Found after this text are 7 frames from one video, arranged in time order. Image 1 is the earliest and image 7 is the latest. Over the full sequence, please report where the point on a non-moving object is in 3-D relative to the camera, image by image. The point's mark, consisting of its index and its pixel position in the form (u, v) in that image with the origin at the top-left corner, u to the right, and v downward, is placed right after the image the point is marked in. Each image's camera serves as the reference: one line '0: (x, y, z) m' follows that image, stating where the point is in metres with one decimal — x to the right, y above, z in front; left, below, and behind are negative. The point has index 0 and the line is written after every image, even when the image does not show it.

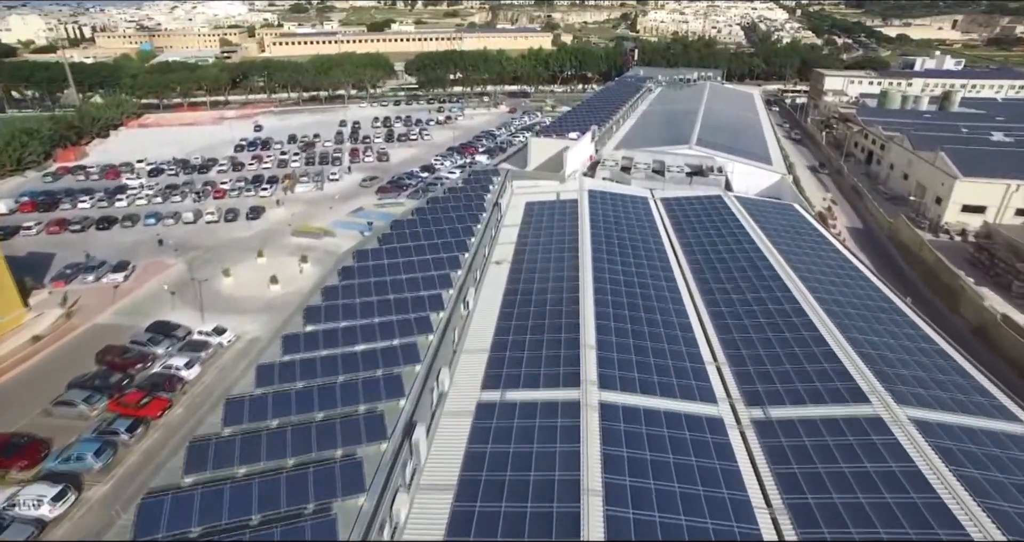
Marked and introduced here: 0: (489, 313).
0: (-0.8, -1.4, +19.0) m
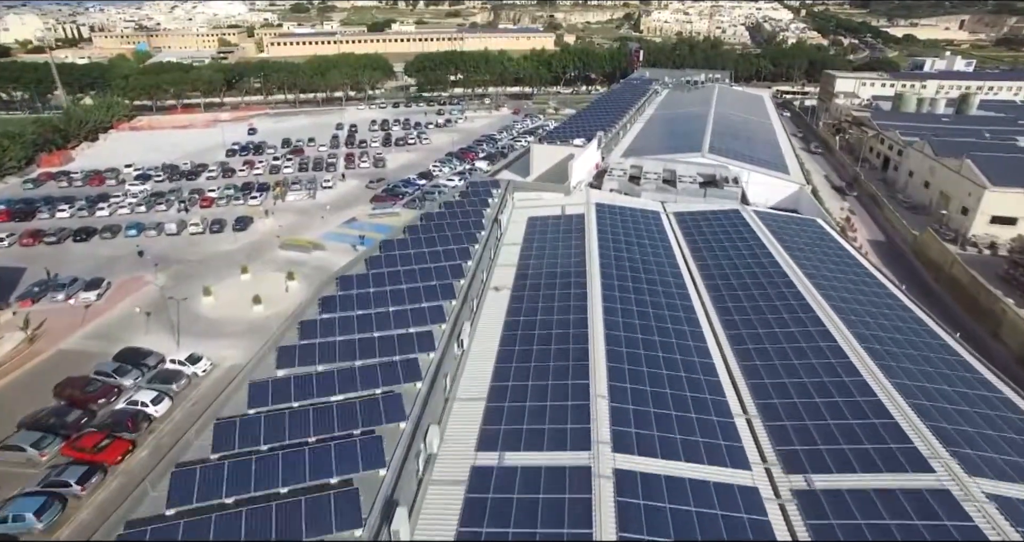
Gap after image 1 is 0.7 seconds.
0: (-0.7, -2.3, +16.9) m
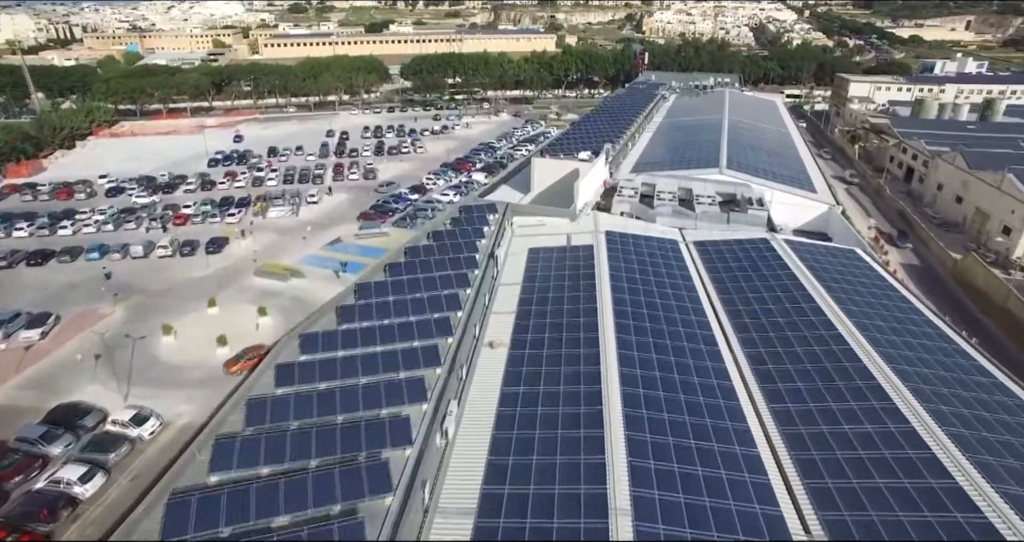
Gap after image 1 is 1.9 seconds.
0: (-0.8, -3.8, +13.7) m
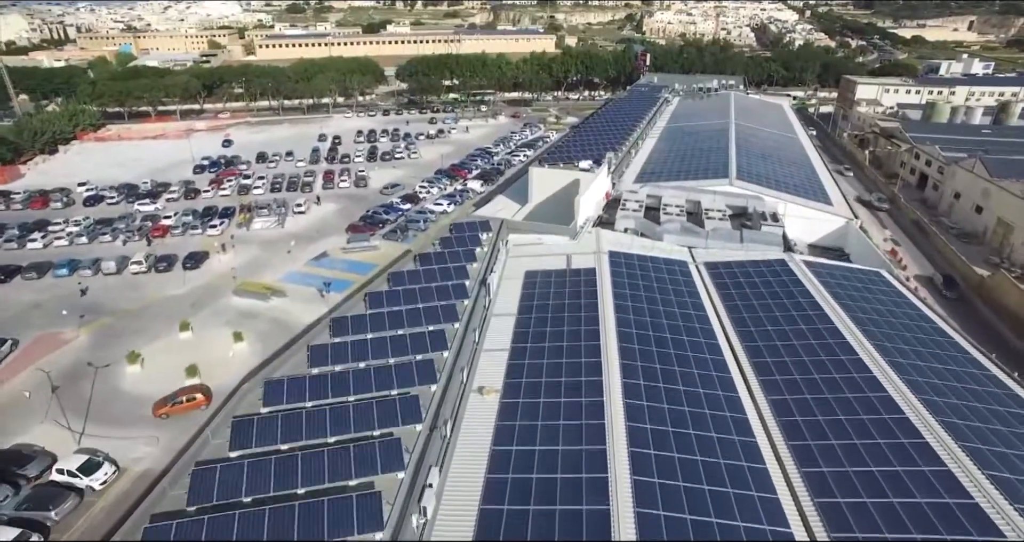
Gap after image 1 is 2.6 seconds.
0: (-1.0, -4.7, +11.7) m
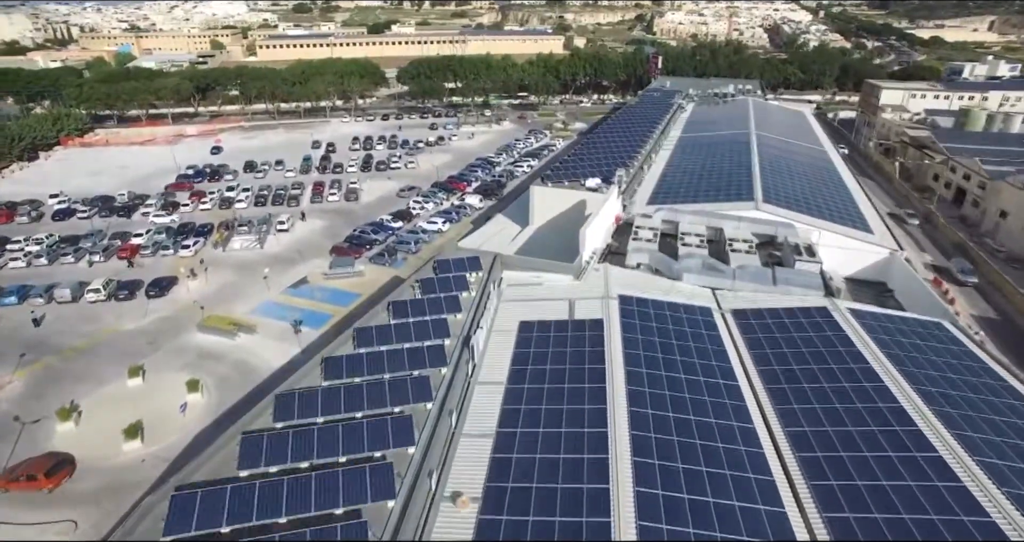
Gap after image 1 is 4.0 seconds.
0: (-1.4, -6.1, +8.5) m
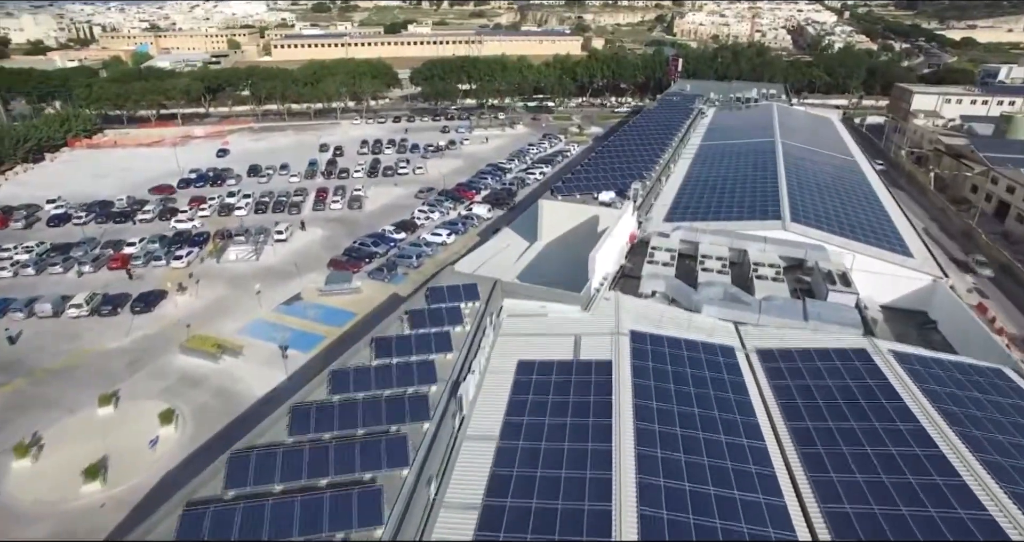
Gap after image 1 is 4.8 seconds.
0: (-1.8, -7.0, +6.6) m
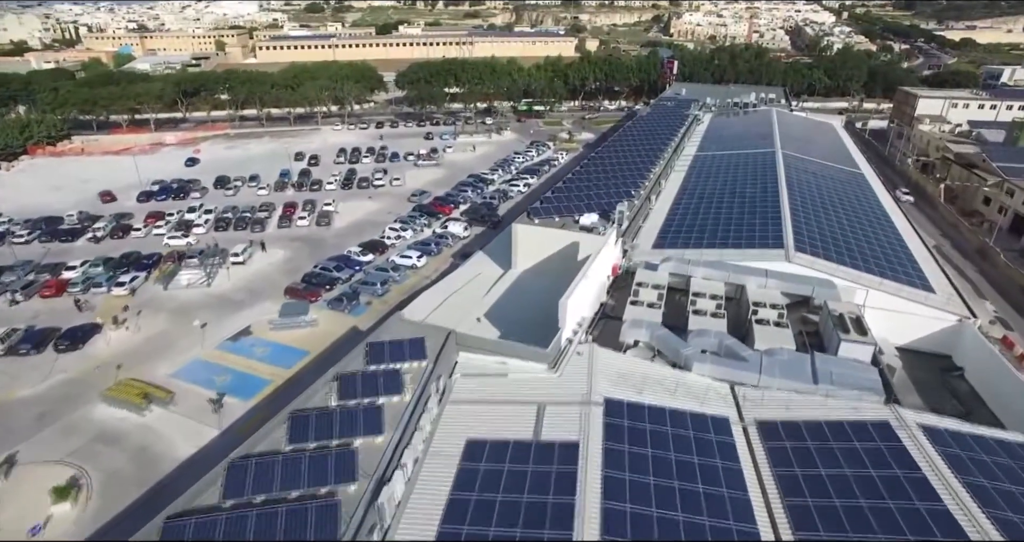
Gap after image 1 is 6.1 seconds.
0: (-2.9, -8.3, +3.8) m
